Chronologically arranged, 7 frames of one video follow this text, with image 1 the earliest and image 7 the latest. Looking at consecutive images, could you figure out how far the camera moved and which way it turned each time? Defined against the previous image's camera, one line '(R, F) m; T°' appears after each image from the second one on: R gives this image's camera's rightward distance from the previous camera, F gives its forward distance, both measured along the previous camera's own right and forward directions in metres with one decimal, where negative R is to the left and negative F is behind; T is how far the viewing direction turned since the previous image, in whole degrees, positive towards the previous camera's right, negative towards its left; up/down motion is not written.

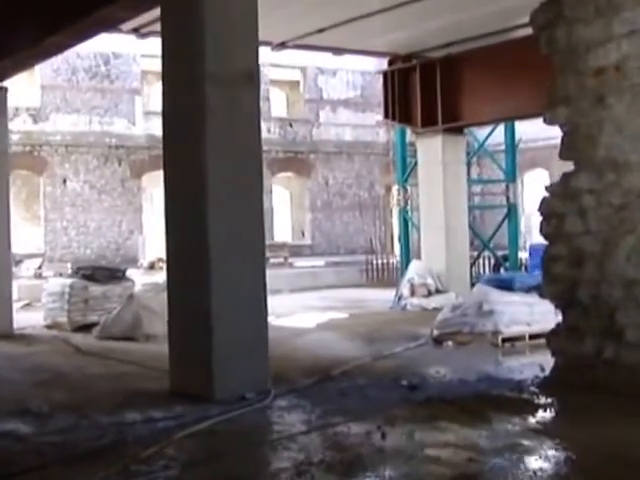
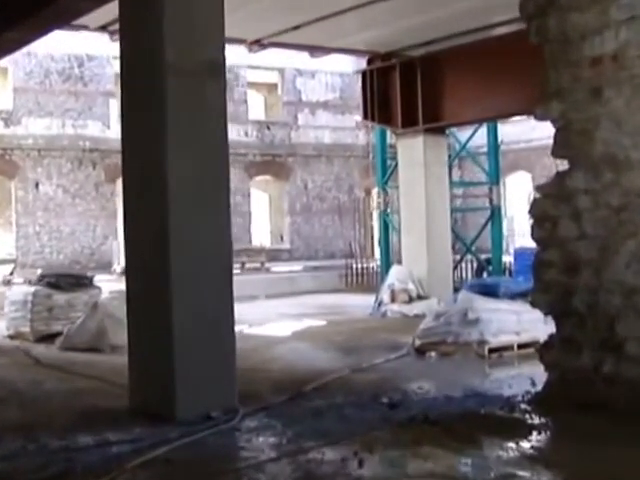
(0.0, +0.5) m; +1°
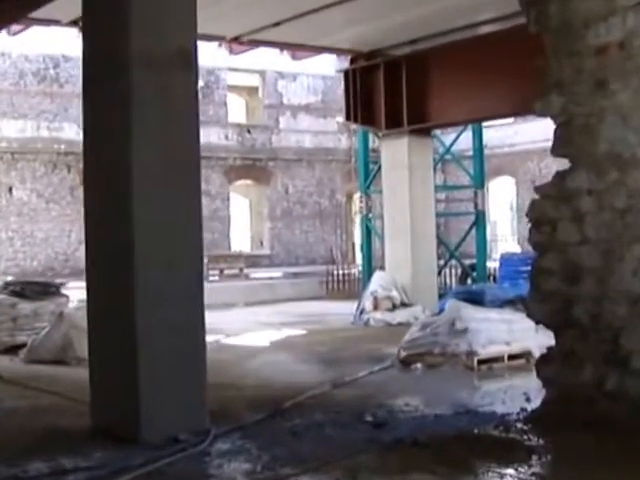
(0.0, +0.5) m; +1°
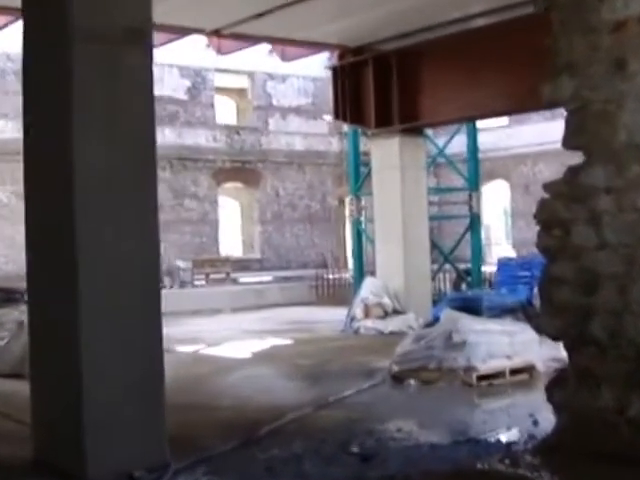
(+0.1, +0.7) m; 0°
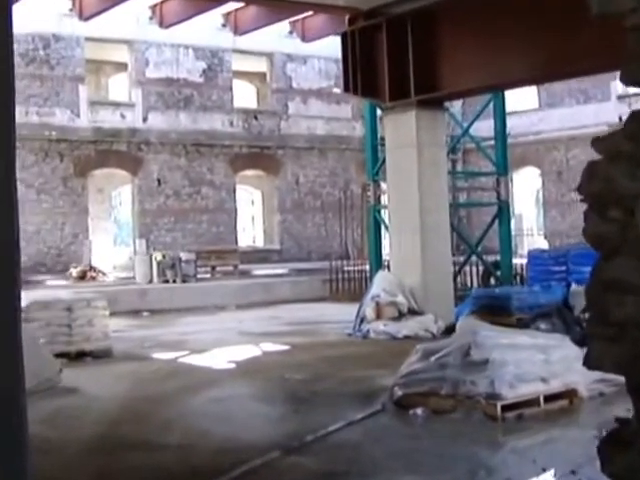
(+0.2, +1.6) m; -1°
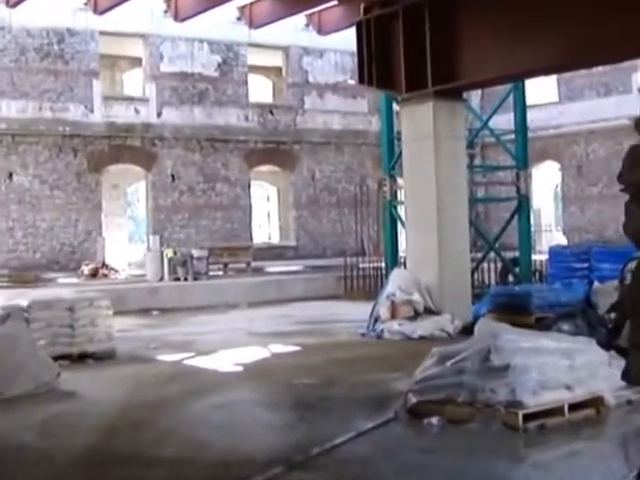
(0.0, +0.4) m; -1°
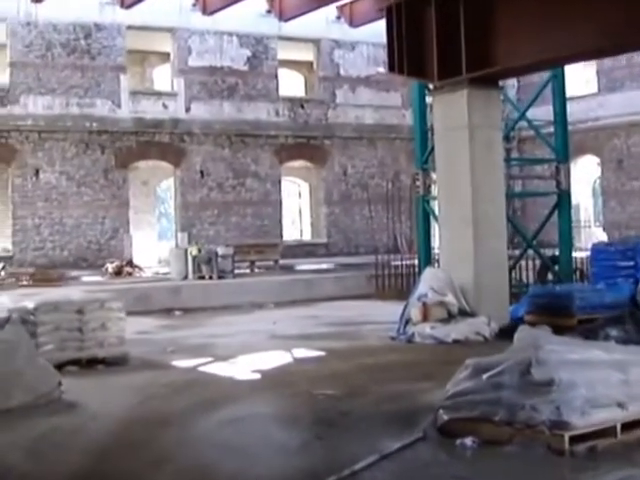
(+0.1, +0.6) m; -2°
